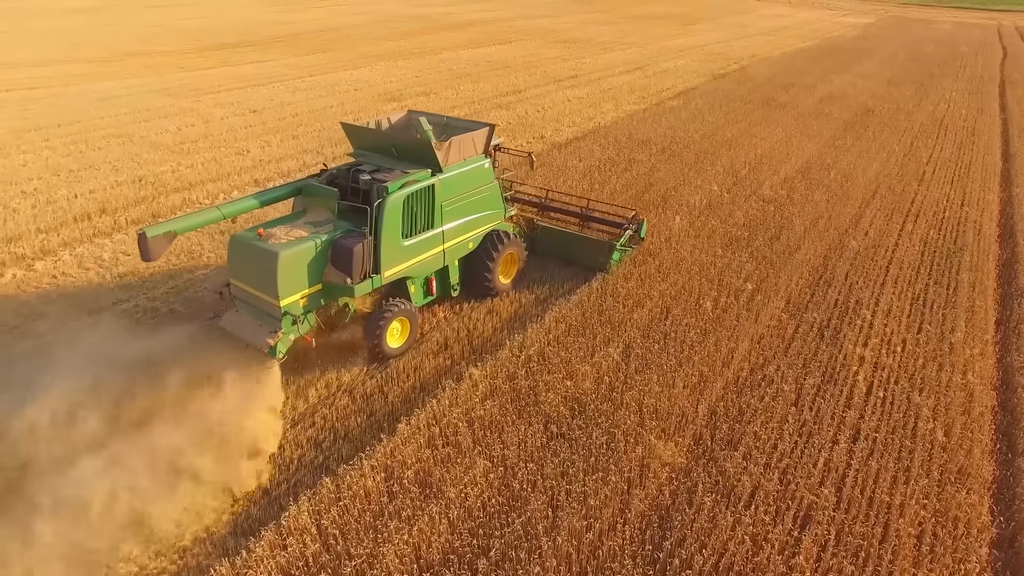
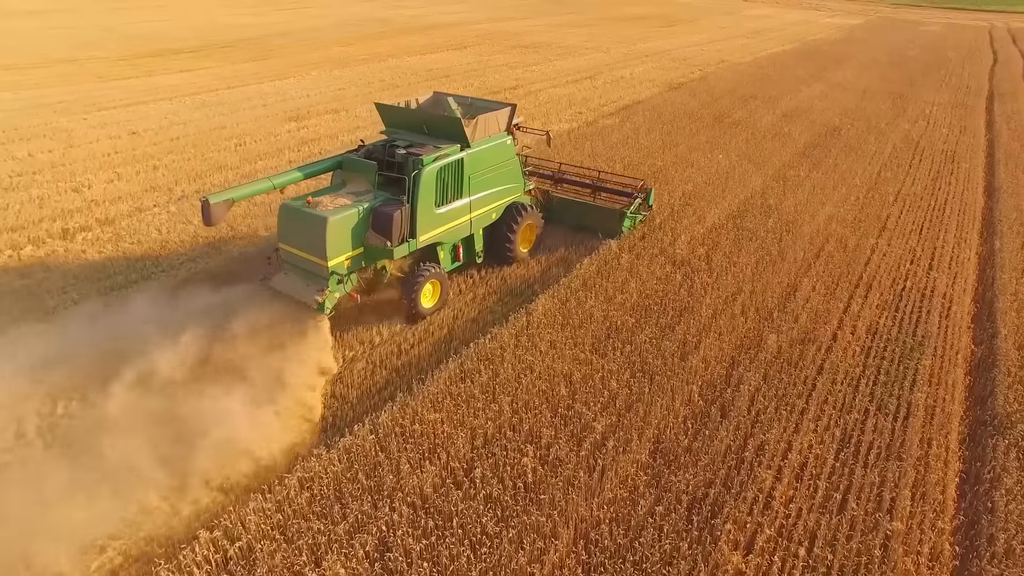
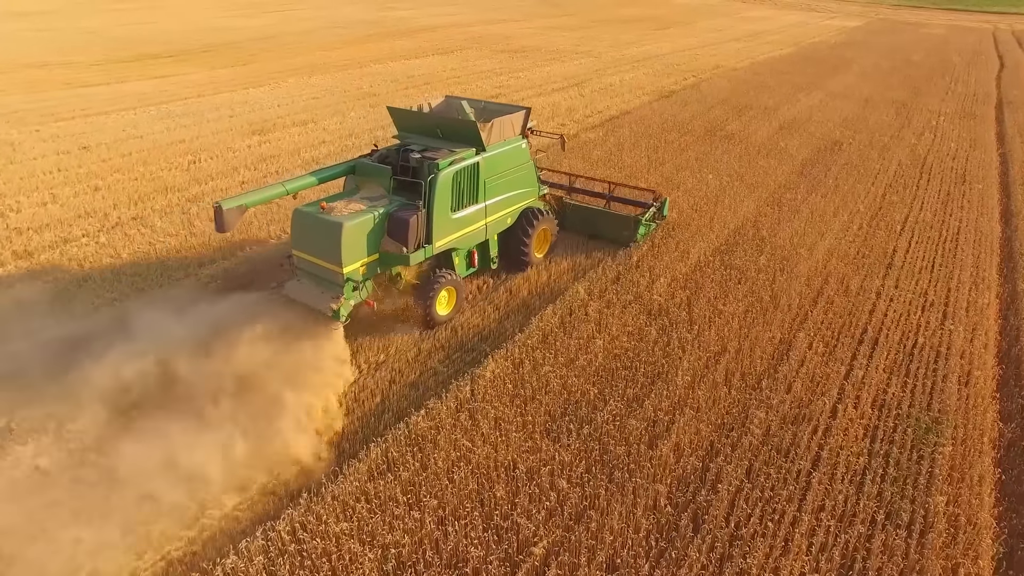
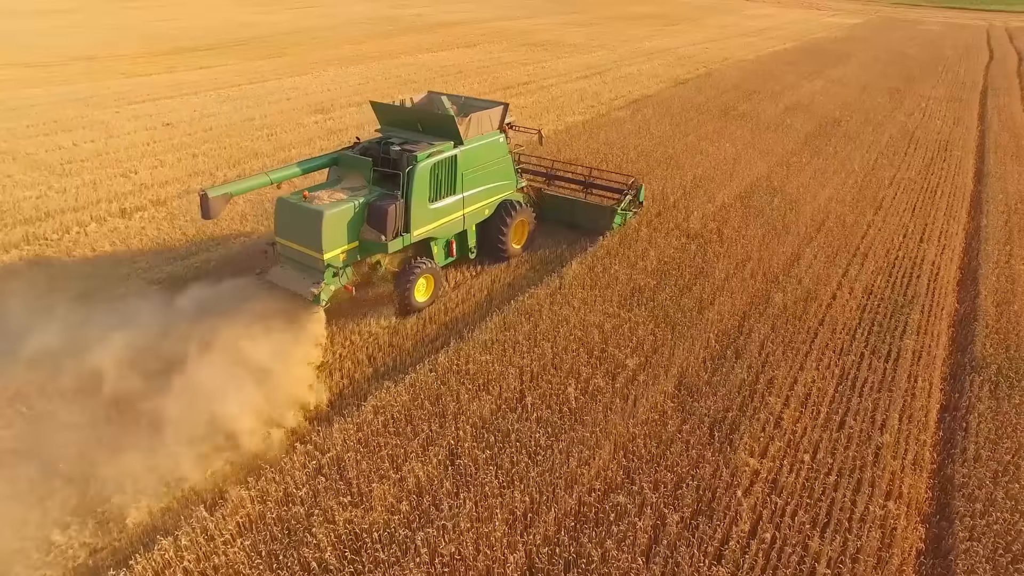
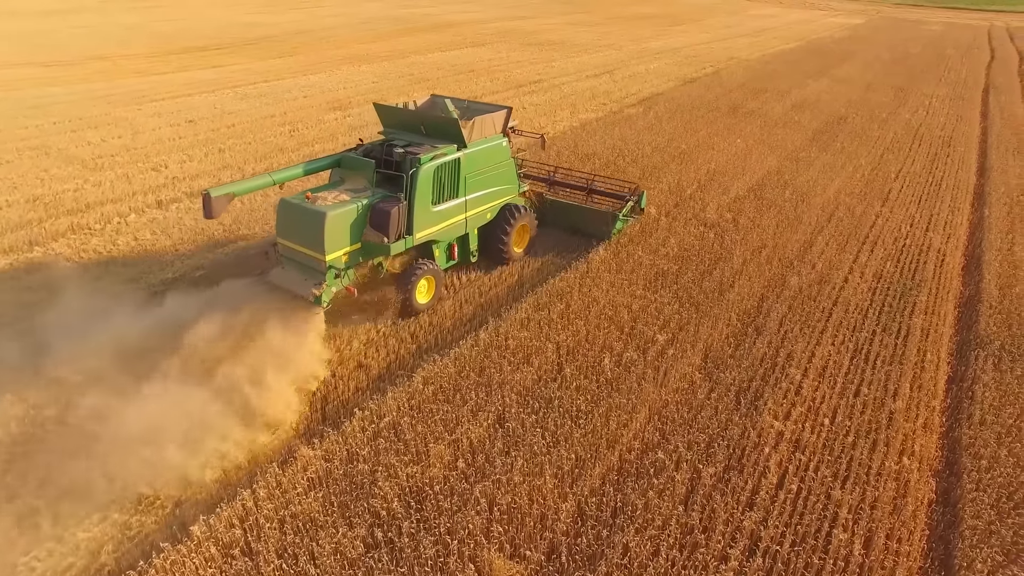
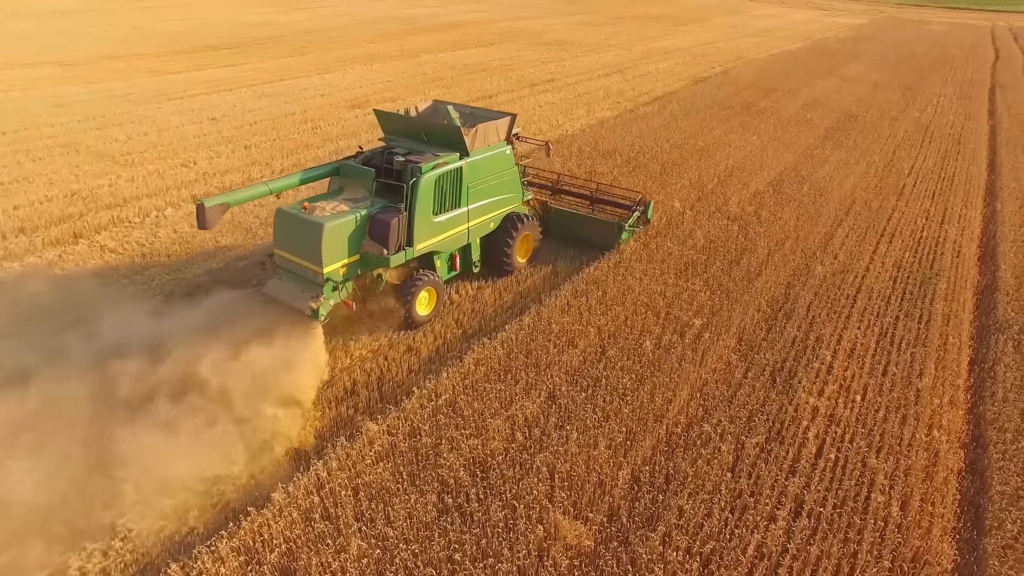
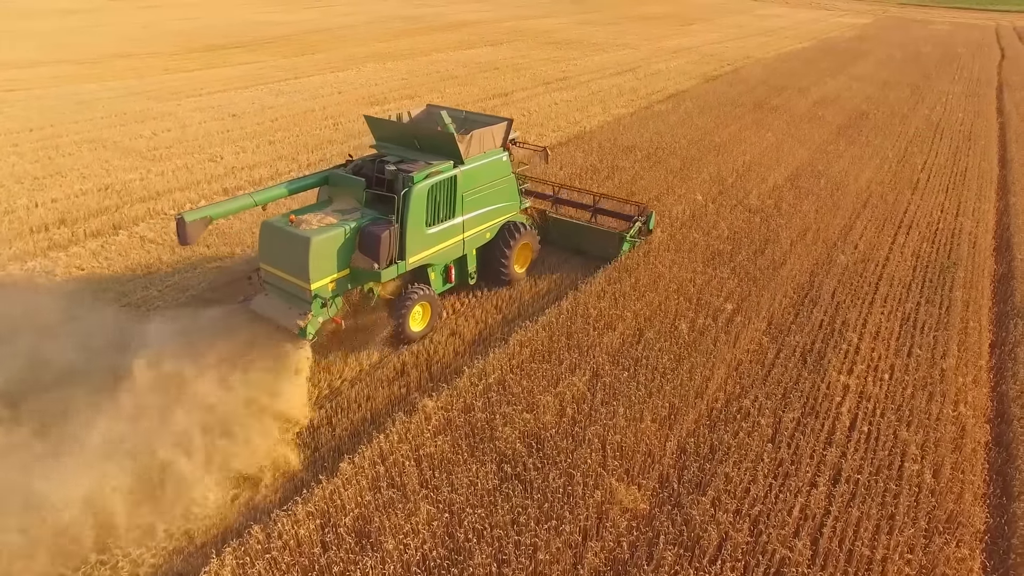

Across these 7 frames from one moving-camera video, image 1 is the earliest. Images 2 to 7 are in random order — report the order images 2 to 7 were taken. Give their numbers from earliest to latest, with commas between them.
7, 6, 5, 4, 2, 3
